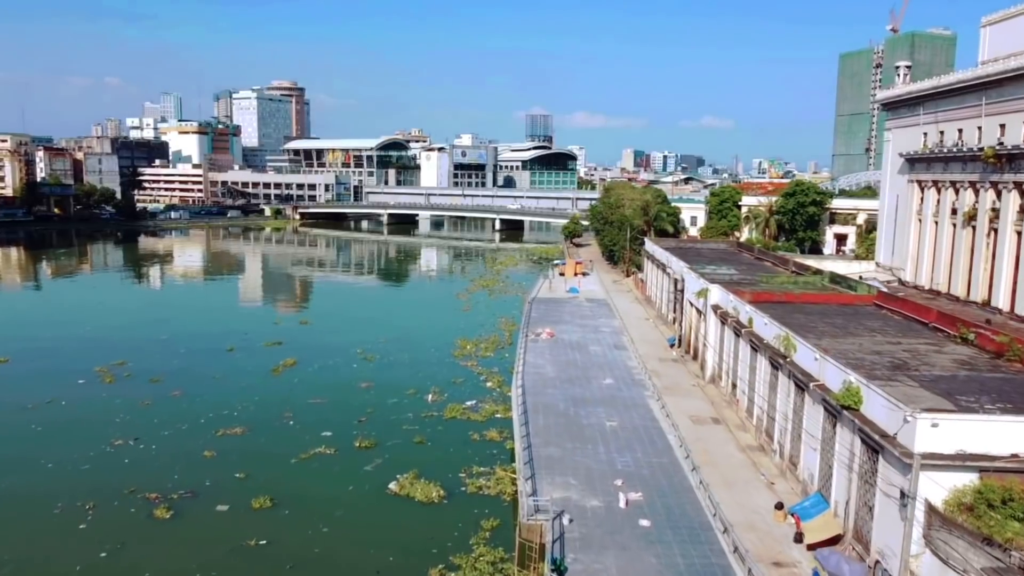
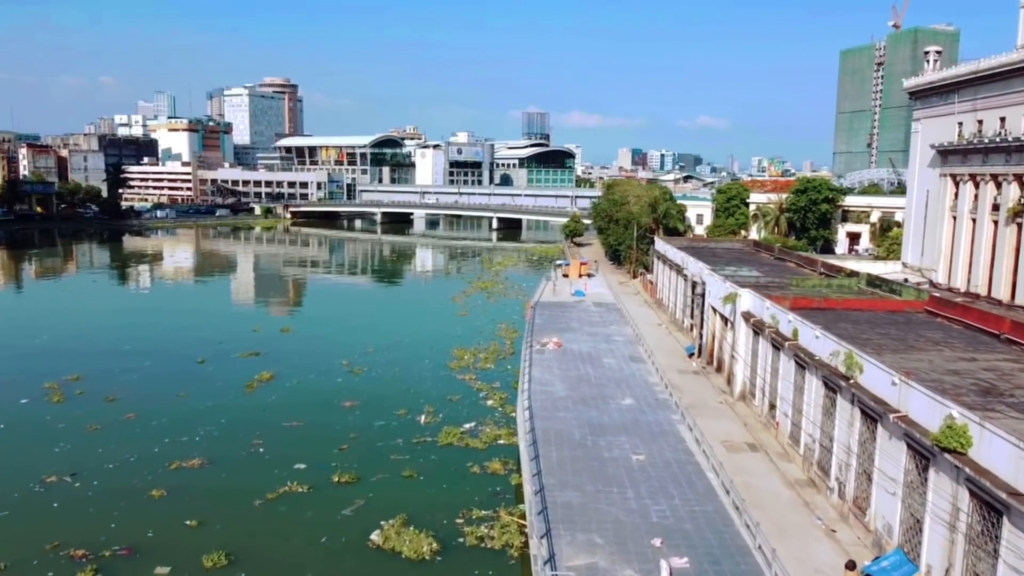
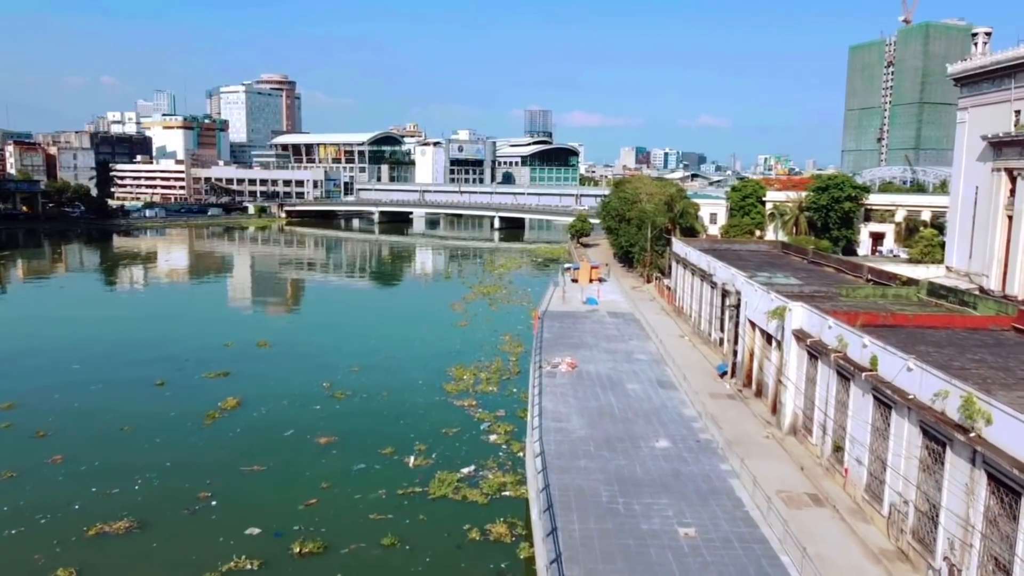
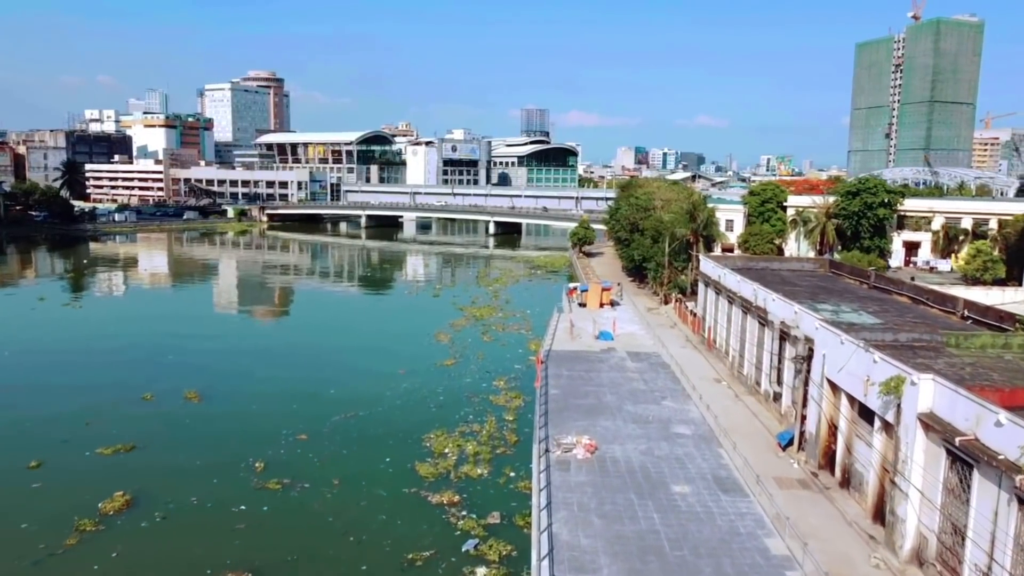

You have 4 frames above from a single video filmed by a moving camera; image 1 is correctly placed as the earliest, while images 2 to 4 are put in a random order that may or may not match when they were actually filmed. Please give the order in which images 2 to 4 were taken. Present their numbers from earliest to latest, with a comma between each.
2, 3, 4
